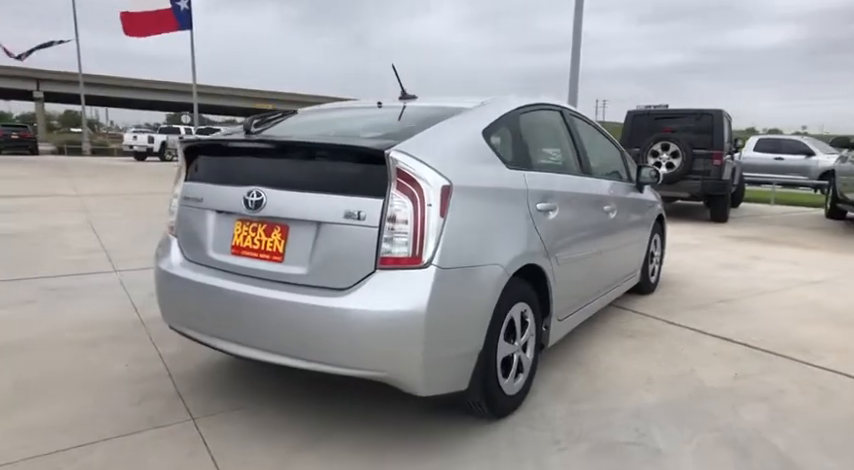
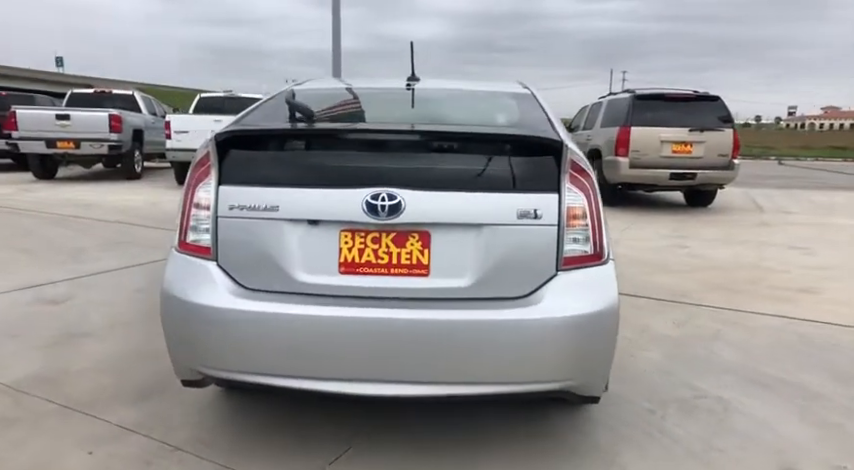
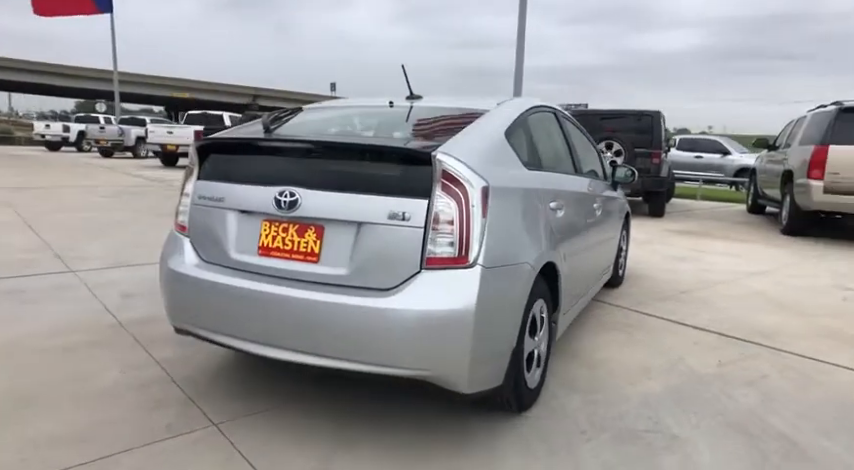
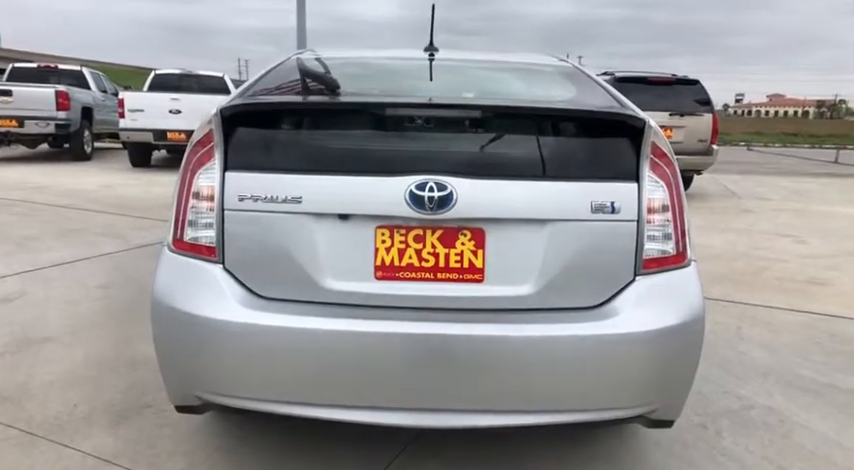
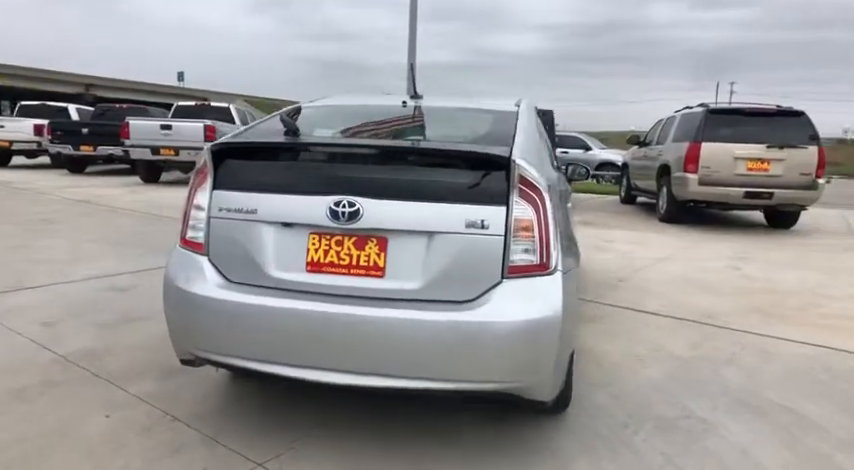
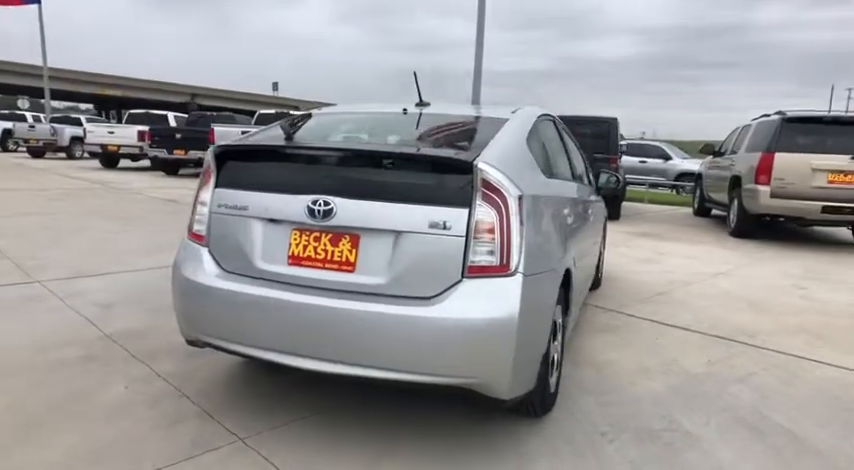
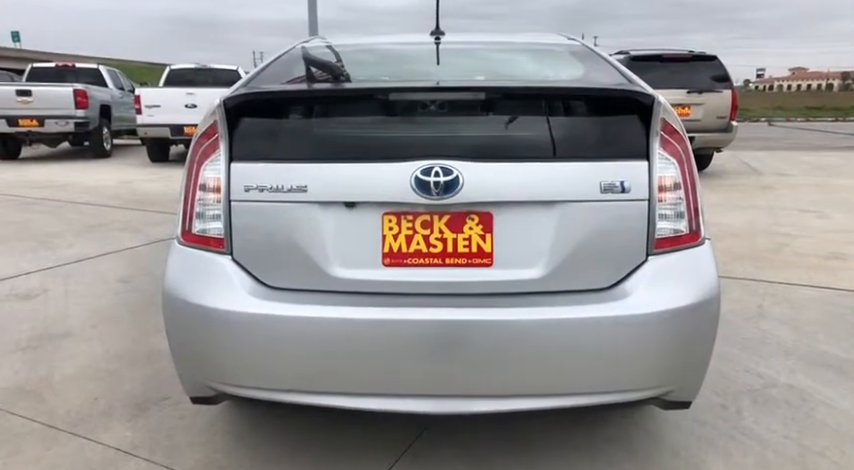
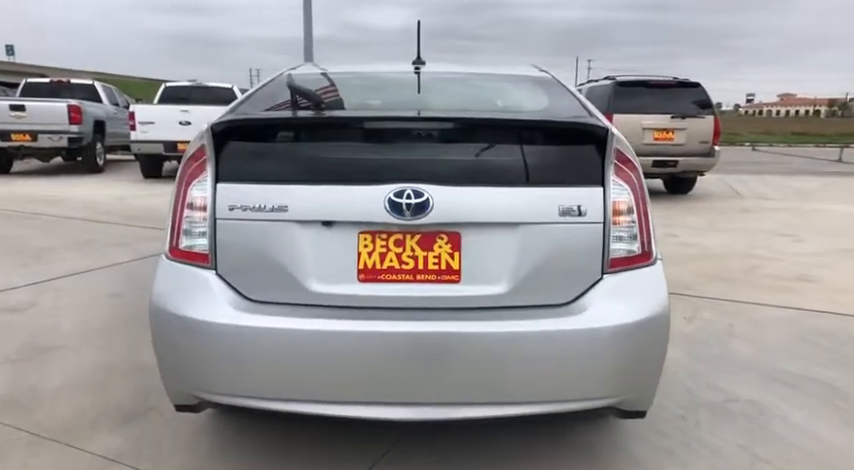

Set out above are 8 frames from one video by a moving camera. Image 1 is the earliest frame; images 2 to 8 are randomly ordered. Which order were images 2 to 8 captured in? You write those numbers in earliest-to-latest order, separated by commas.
3, 6, 5, 2, 8, 7, 4
